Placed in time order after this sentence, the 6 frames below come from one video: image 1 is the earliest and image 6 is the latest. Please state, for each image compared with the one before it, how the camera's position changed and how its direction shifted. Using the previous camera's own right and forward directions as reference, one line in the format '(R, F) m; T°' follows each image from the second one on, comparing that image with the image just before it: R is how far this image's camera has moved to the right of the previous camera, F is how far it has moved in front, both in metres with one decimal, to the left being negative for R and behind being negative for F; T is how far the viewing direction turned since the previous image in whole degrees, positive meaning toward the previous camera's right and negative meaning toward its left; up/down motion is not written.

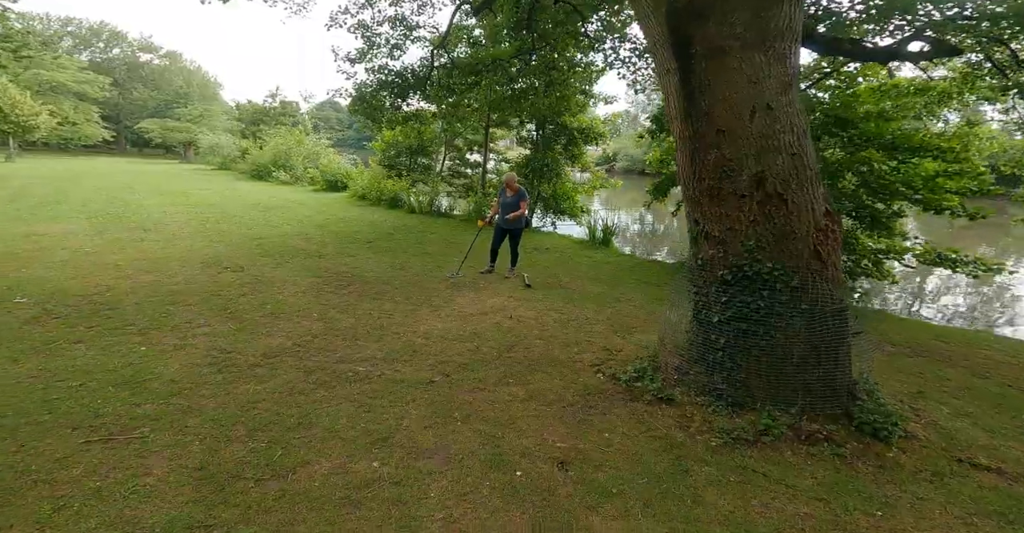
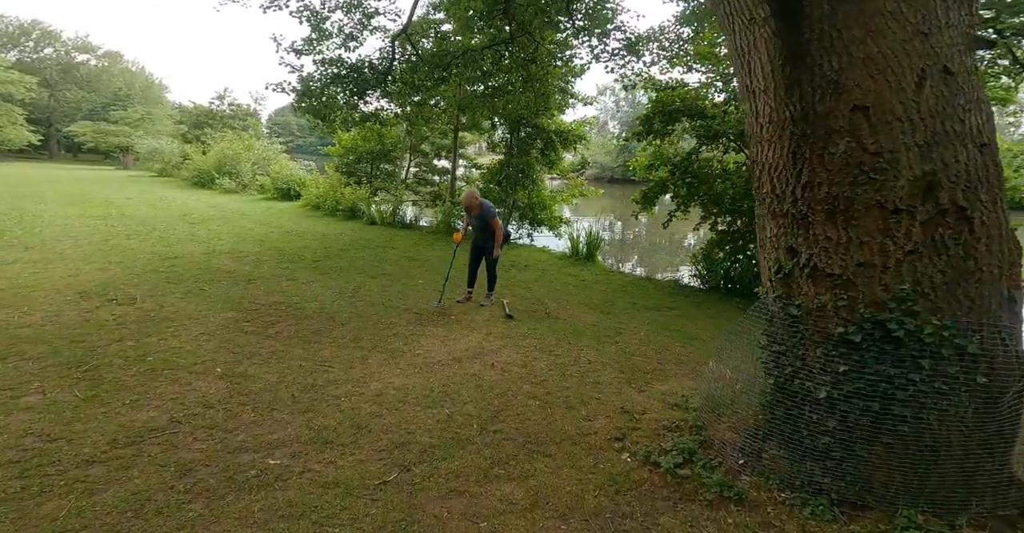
(-0.1, +1.3) m; +4°
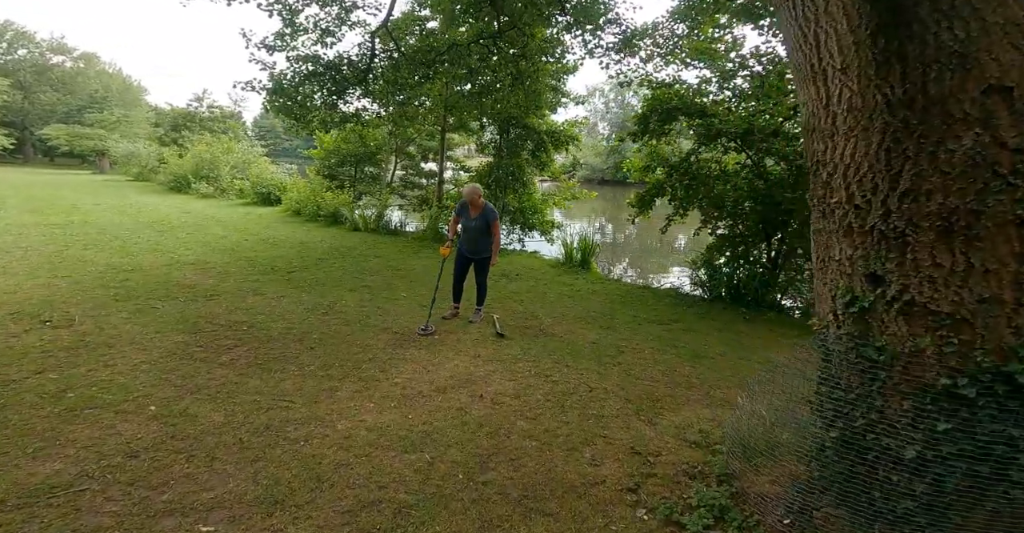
(0.0, +0.5) m; +1°
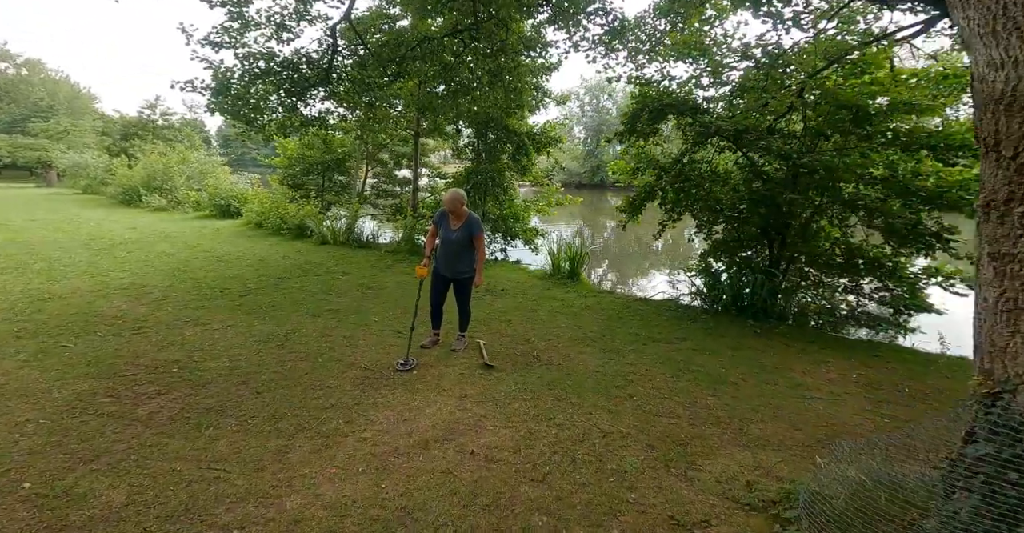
(-0.1, +0.7) m; +3°
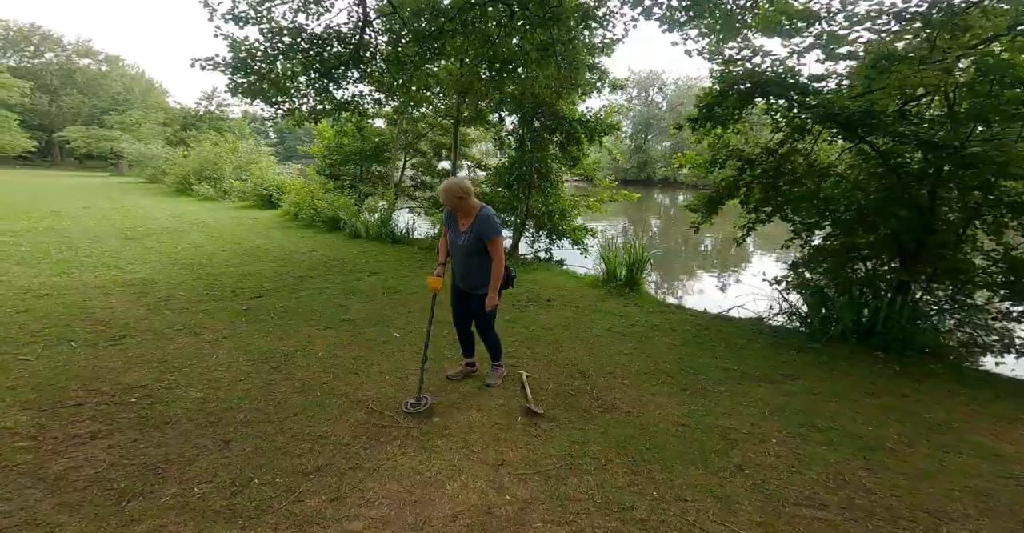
(-0.1, +0.9) m; -5°
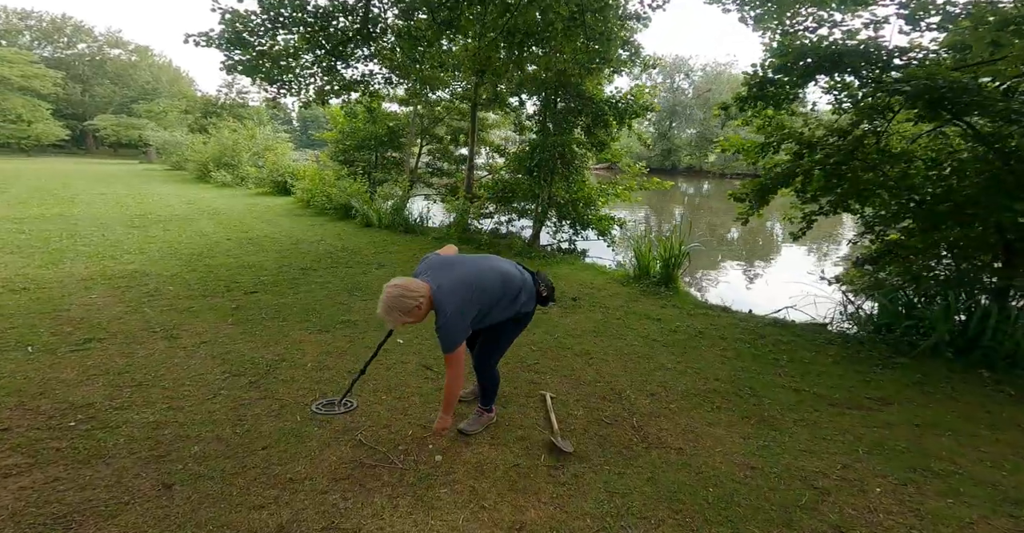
(0.0, +0.6) m; -2°
